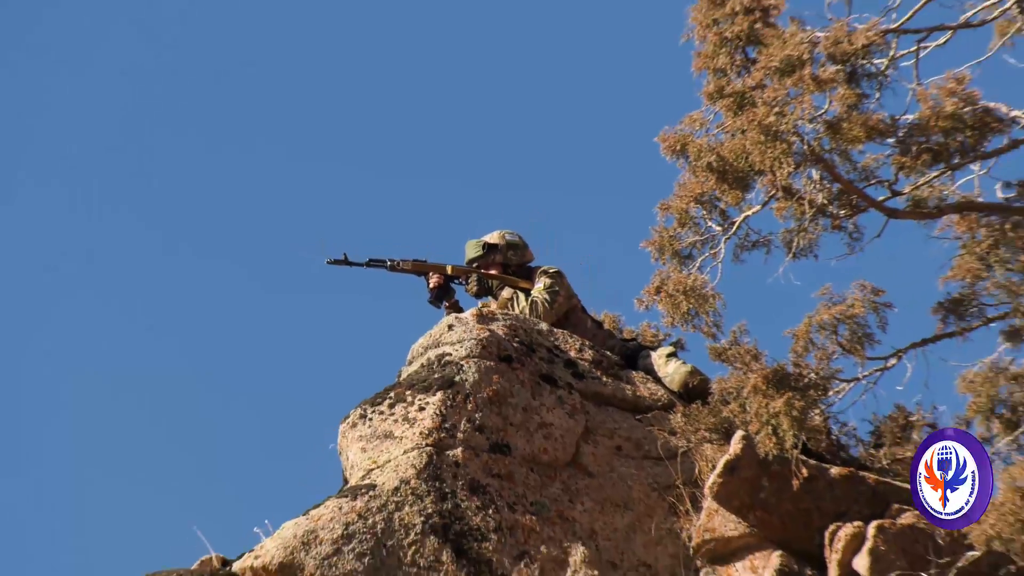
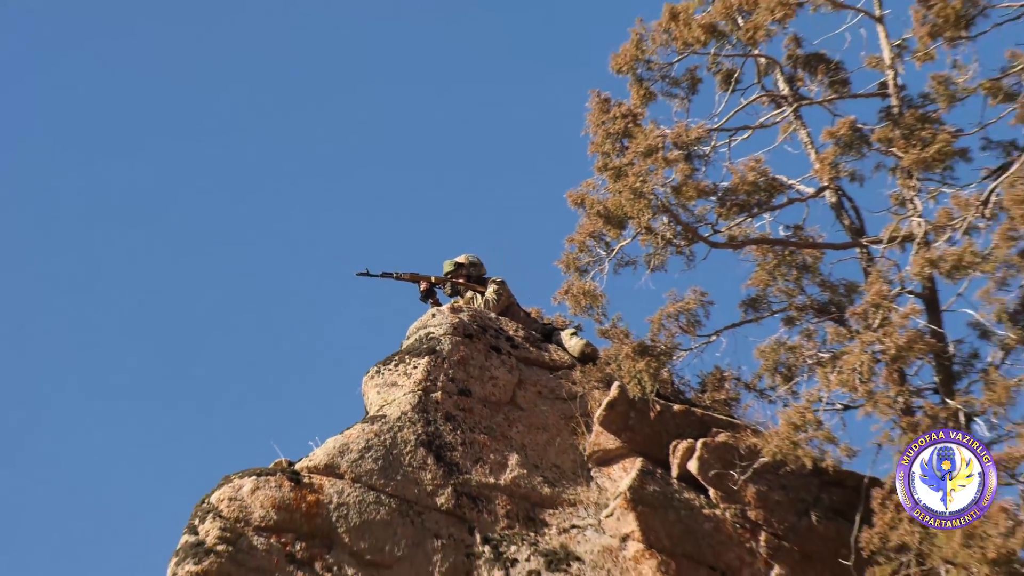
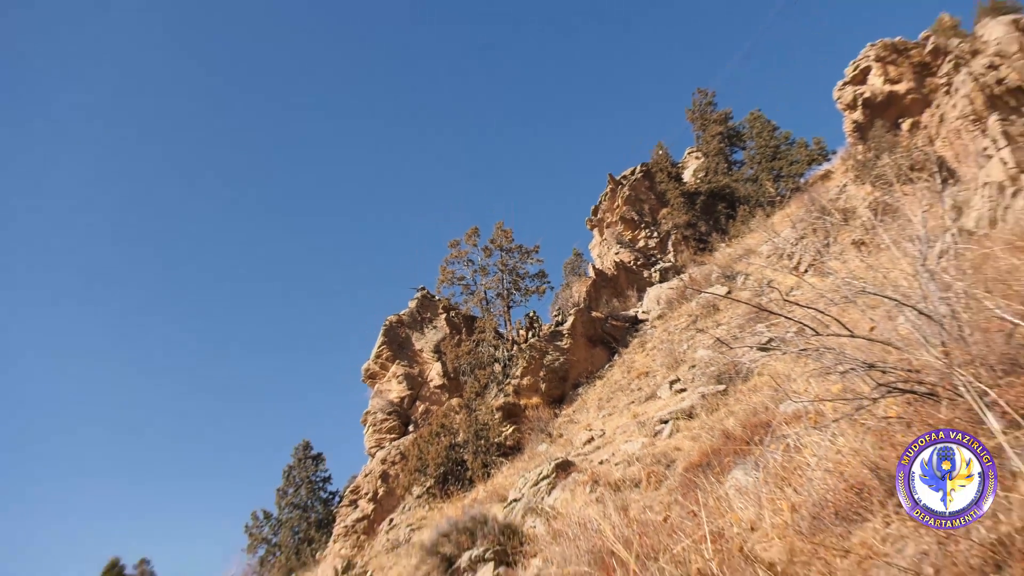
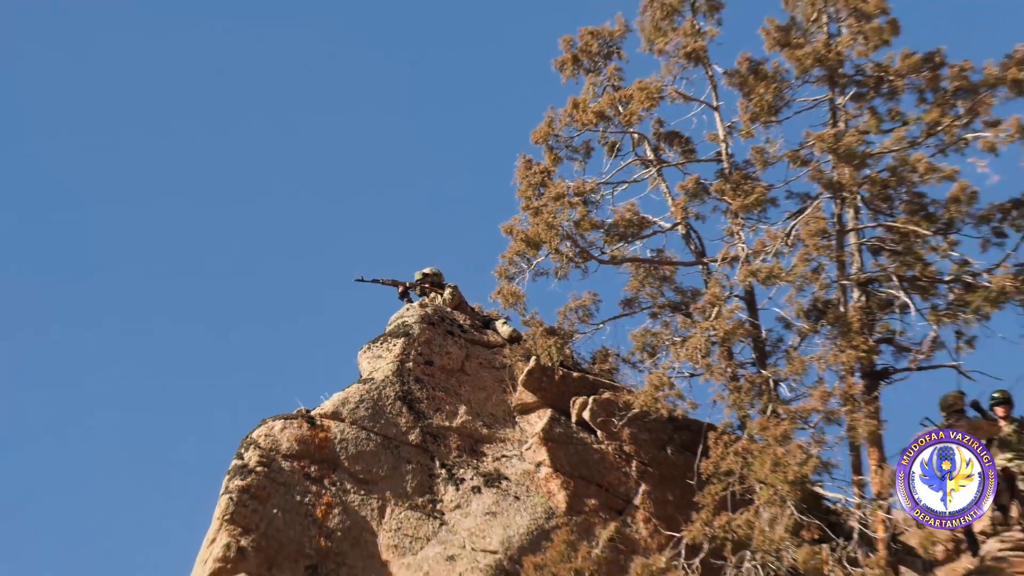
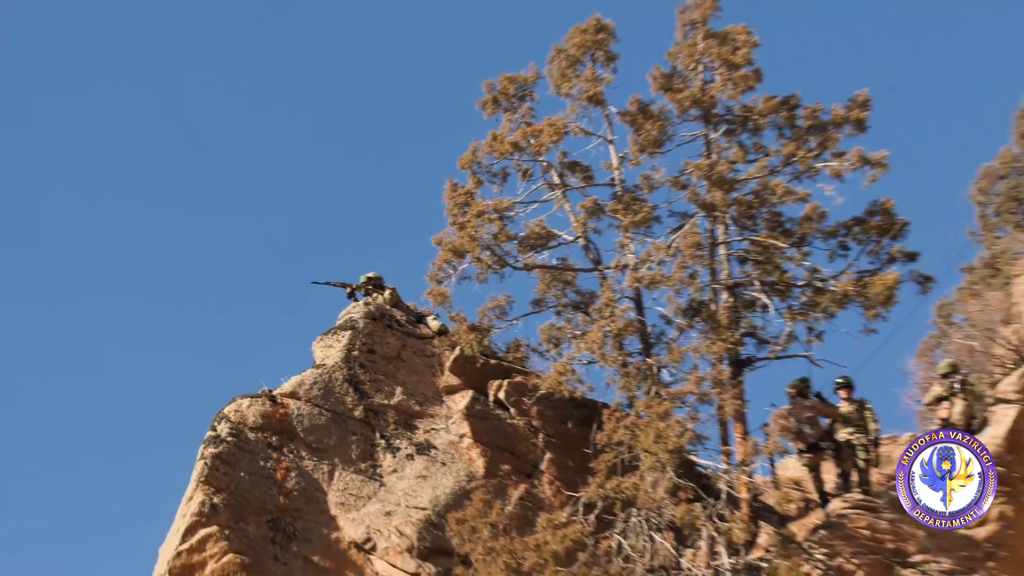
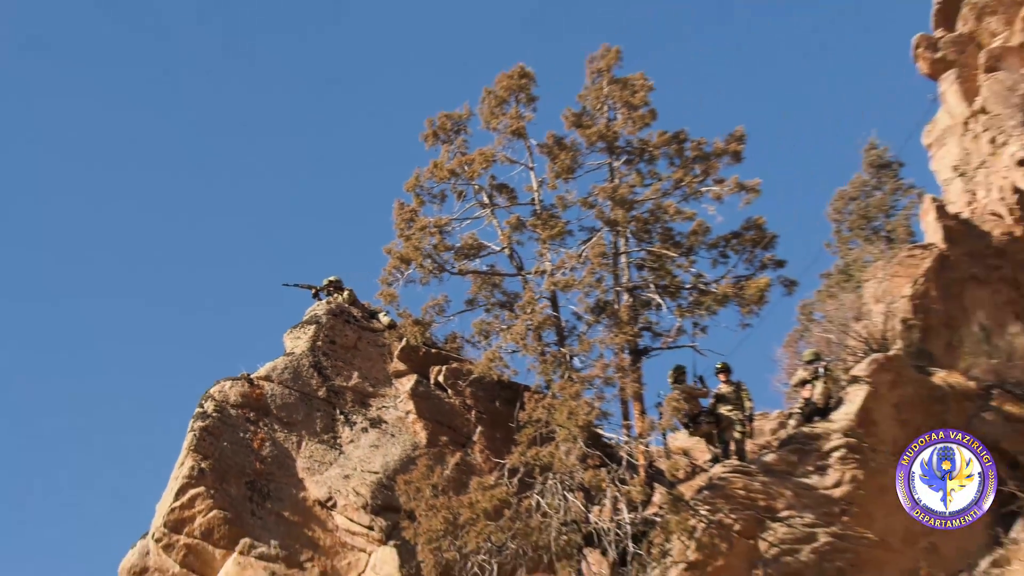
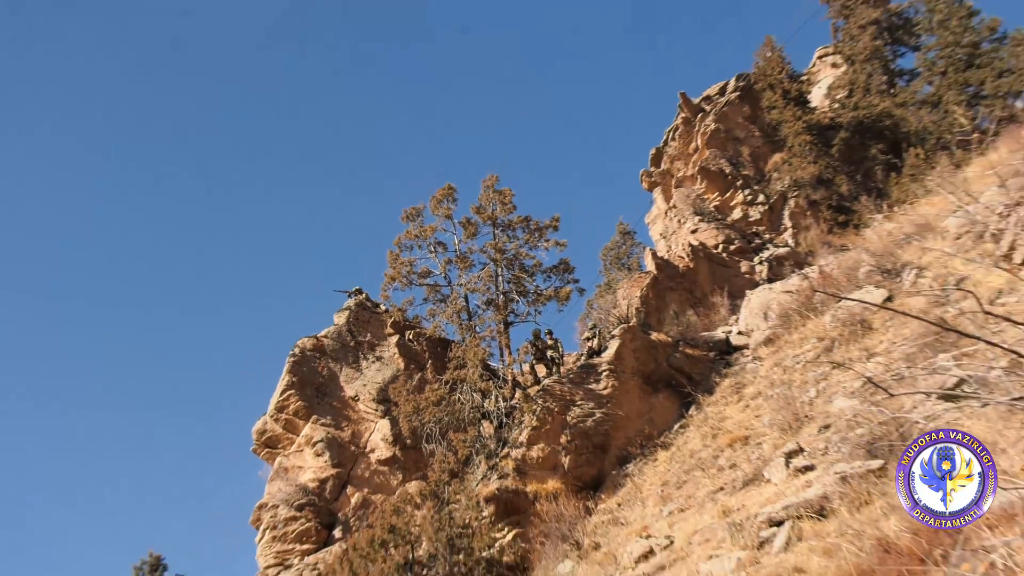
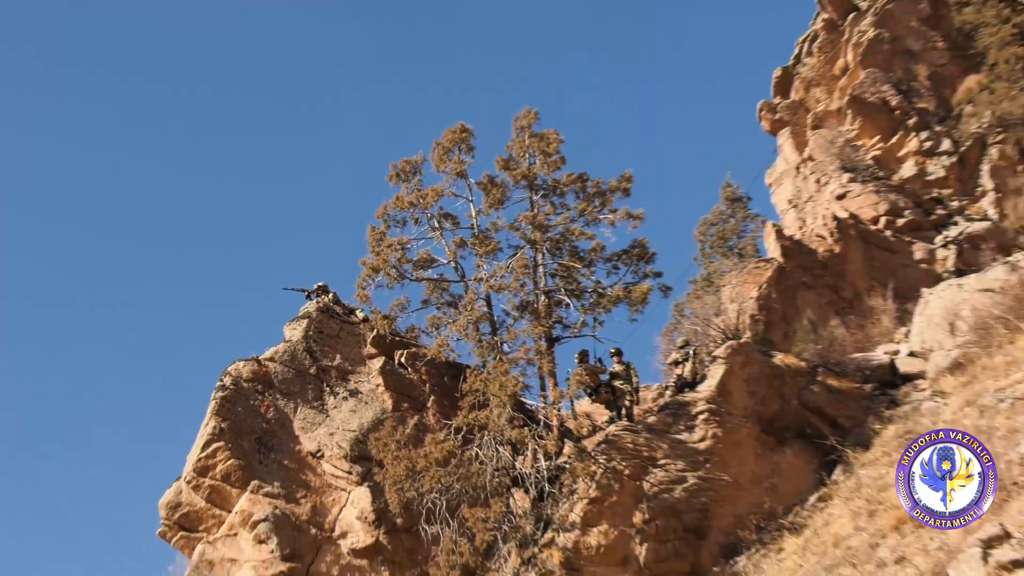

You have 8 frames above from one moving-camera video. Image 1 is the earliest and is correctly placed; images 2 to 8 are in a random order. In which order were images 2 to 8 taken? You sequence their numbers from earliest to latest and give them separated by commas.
2, 4, 5, 6, 8, 7, 3
